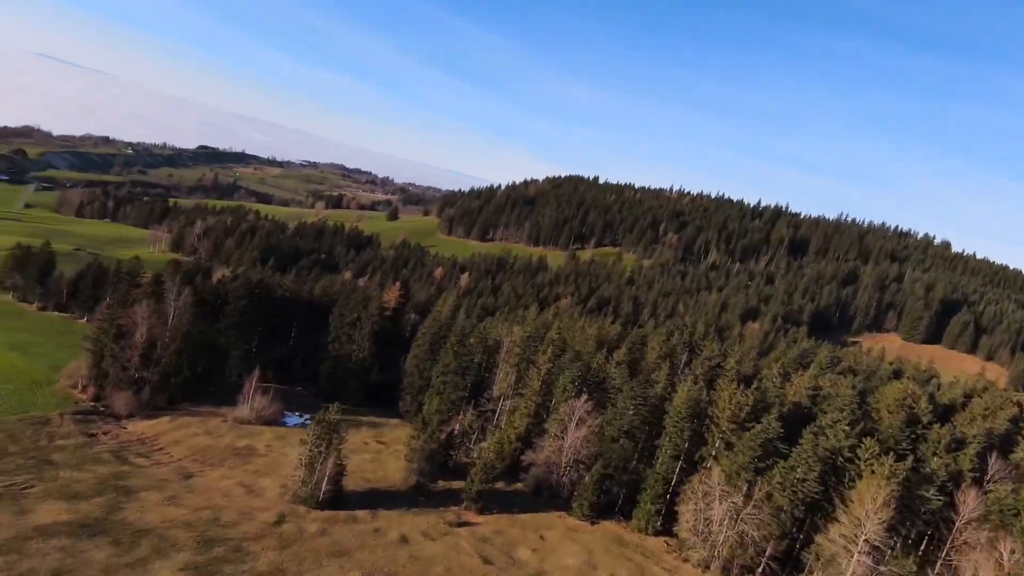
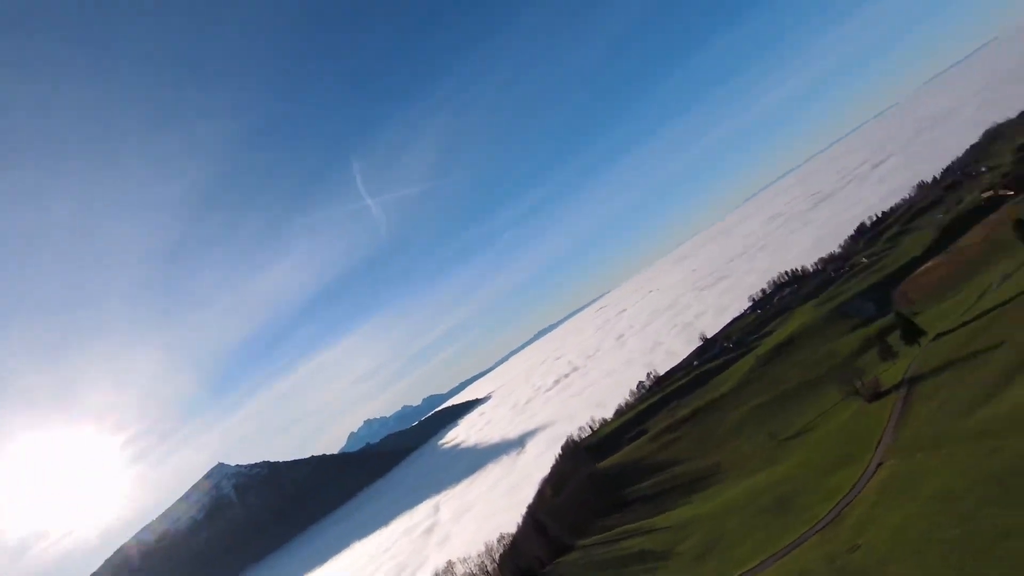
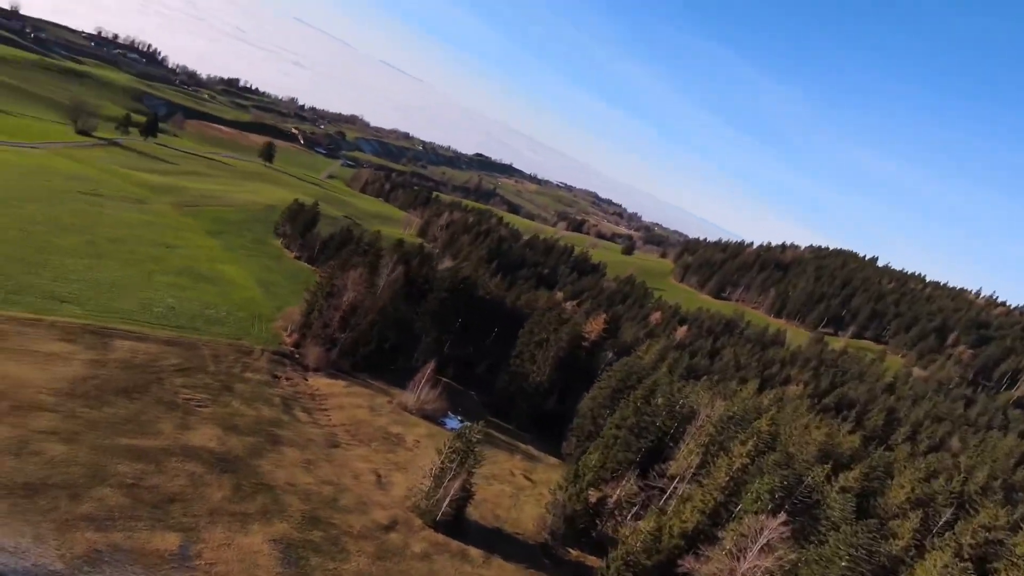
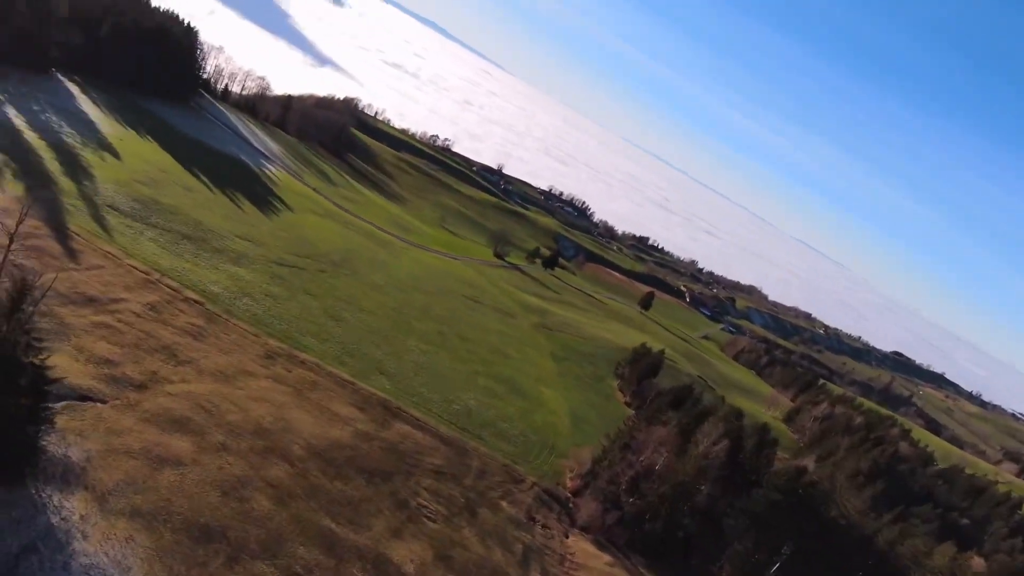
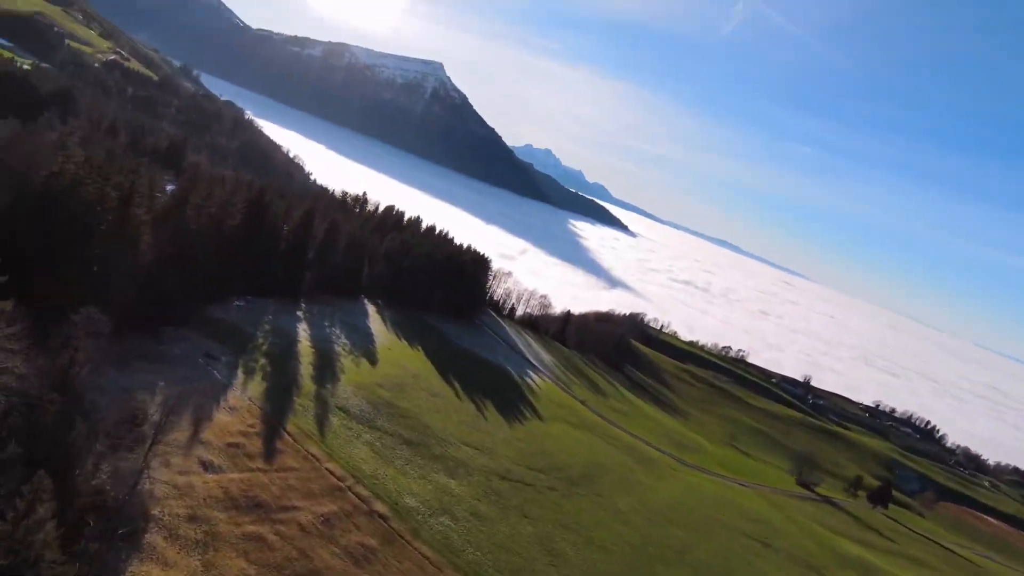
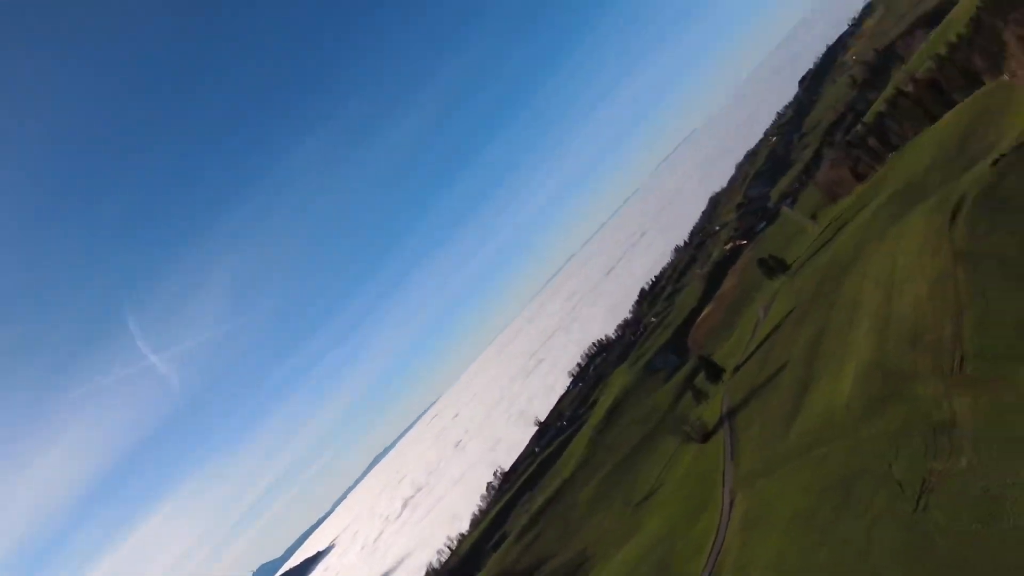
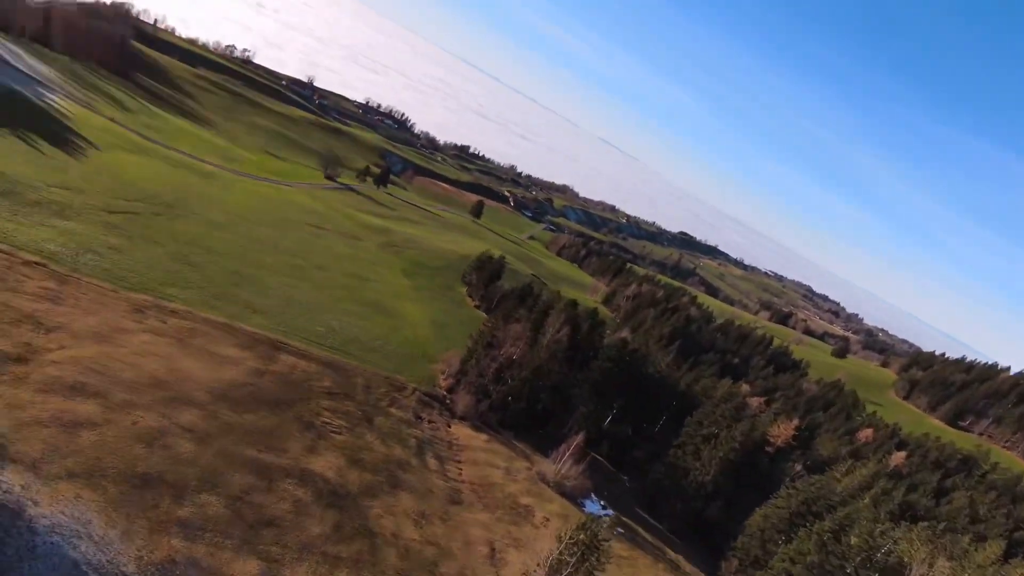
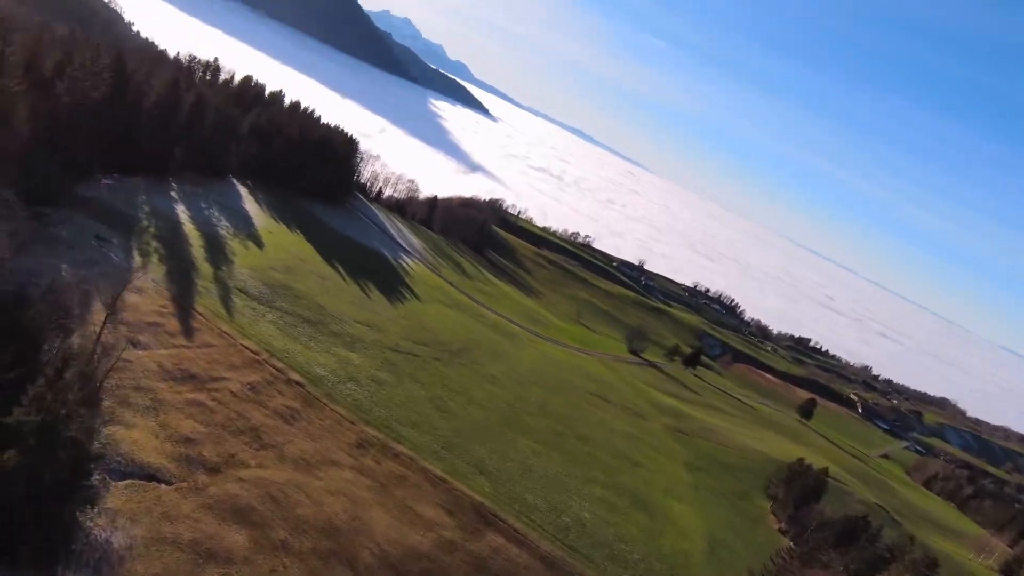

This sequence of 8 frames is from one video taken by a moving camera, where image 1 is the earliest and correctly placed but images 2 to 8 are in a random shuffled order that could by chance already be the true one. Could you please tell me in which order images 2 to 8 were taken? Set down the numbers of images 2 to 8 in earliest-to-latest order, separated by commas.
3, 7, 4, 8, 5, 2, 6
